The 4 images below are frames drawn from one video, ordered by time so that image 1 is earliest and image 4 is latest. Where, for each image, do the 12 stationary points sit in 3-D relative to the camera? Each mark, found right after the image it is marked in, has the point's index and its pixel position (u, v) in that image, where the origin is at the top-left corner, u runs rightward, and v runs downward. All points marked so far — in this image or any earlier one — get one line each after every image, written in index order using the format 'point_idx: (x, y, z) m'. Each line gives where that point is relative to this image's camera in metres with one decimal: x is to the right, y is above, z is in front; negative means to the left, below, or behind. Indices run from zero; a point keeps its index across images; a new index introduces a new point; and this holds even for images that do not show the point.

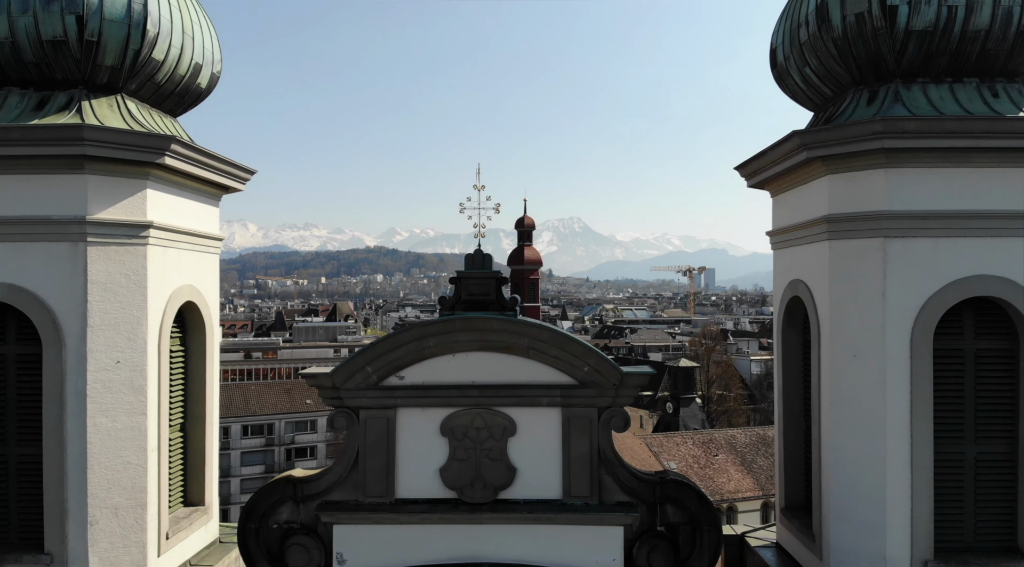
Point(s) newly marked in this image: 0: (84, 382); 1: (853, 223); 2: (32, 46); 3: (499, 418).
0: (-4.4, -1.0, +8.1) m
1: (+3.4, +0.6, +7.9) m
2: (-5.1, +2.5, +8.3) m
3: (-0.1, -1.2, +7.1) m
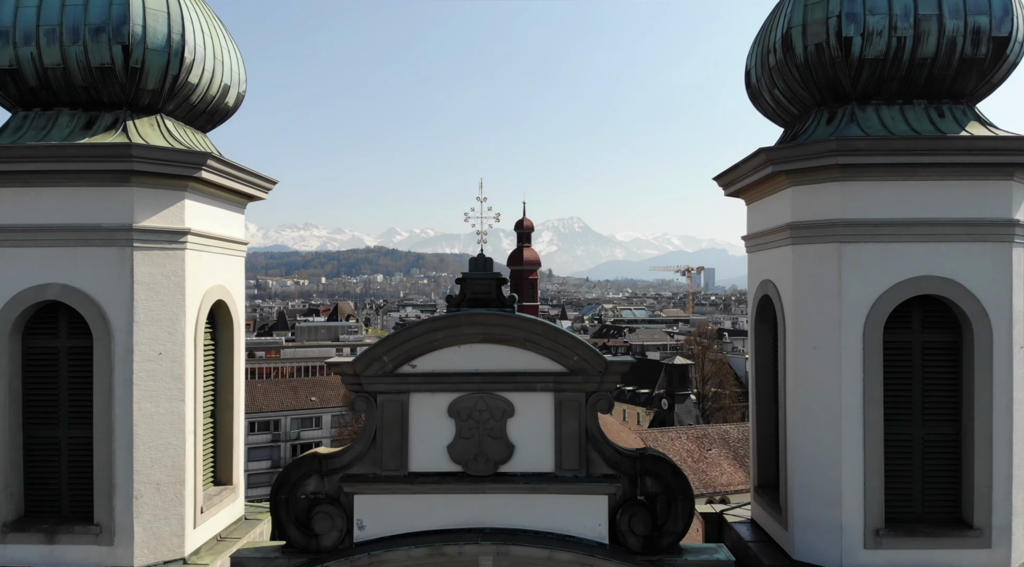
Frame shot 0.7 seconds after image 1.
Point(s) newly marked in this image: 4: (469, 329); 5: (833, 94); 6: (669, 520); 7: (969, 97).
0: (-4.4, -1.0, +9.2) m
1: (+3.4, +0.6, +8.9) m
2: (-5.1, +2.5, +9.3) m
3: (-0.1, -1.2, +8.1) m
4: (-0.4, -0.5, +8.0) m
5: (+3.8, +2.3, +9.4) m
6: (+1.6, -2.4, +8.1) m
7: (+5.4, +2.2, +9.3) m
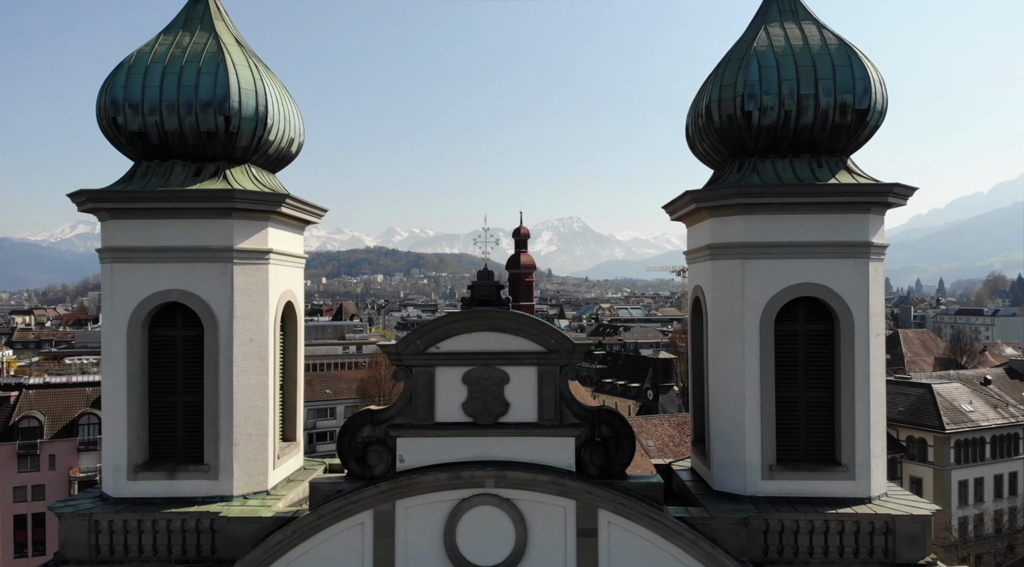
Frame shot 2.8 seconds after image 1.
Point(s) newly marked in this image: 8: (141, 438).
0: (-4.5, -1.1, +12.6) m
1: (+3.3, +0.5, +12.3) m
2: (-5.1, +2.4, +12.7) m
3: (-0.2, -1.3, +11.5) m
4: (-0.5, -0.5, +11.5) m
5: (+3.7, +2.2, +12.8) m
6: (+1.5, -2.5, +11.5) m
7: (+5.3, +2.1, +12.7) m
8: (-6.0, -2.5, +12.7) m
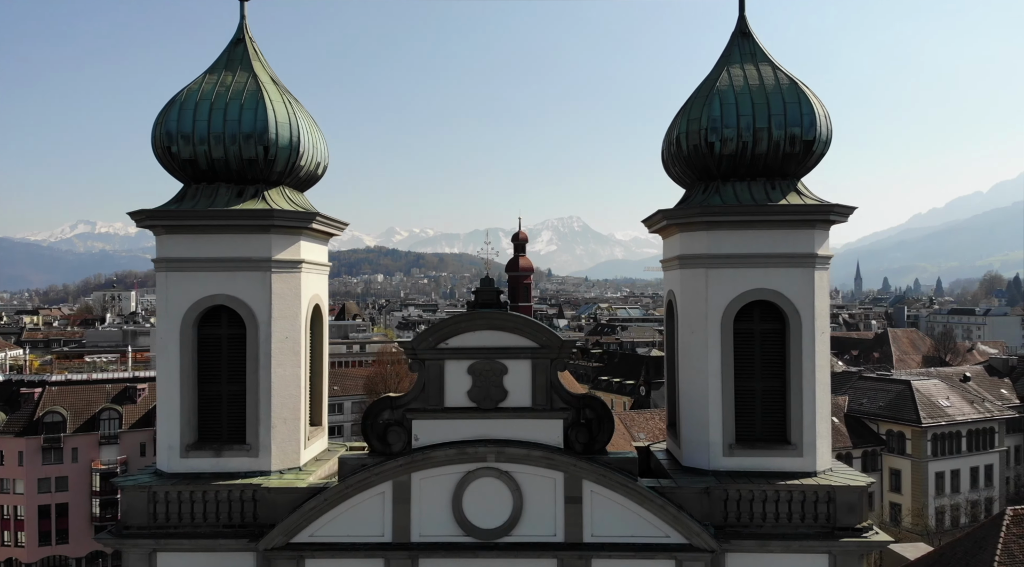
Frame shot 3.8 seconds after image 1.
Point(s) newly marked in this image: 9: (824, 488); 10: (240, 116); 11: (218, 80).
0: (-4.5, -1.2, +14.7) m
1: (+3.3, +0.4, +14.4) m
2: (-5.2, +2.3, +14.9) m
3: (-0.2, -1.4, +13.6) m
4: (-0.5, -0.7, +13.6) m
5: (+3.7, +2.1, +14.9) m
6: (+1.5, -2.6, +13.6) m
7: (+5.3, +2.0, +14.8) m
8: (-6.0, -2.6, +14.9) m
9: (+5.5, -3.6, +13.9) m
10: (-5.1, +3.2, +14.9) m
11: (-5.7, +3.9, +15.2) m
